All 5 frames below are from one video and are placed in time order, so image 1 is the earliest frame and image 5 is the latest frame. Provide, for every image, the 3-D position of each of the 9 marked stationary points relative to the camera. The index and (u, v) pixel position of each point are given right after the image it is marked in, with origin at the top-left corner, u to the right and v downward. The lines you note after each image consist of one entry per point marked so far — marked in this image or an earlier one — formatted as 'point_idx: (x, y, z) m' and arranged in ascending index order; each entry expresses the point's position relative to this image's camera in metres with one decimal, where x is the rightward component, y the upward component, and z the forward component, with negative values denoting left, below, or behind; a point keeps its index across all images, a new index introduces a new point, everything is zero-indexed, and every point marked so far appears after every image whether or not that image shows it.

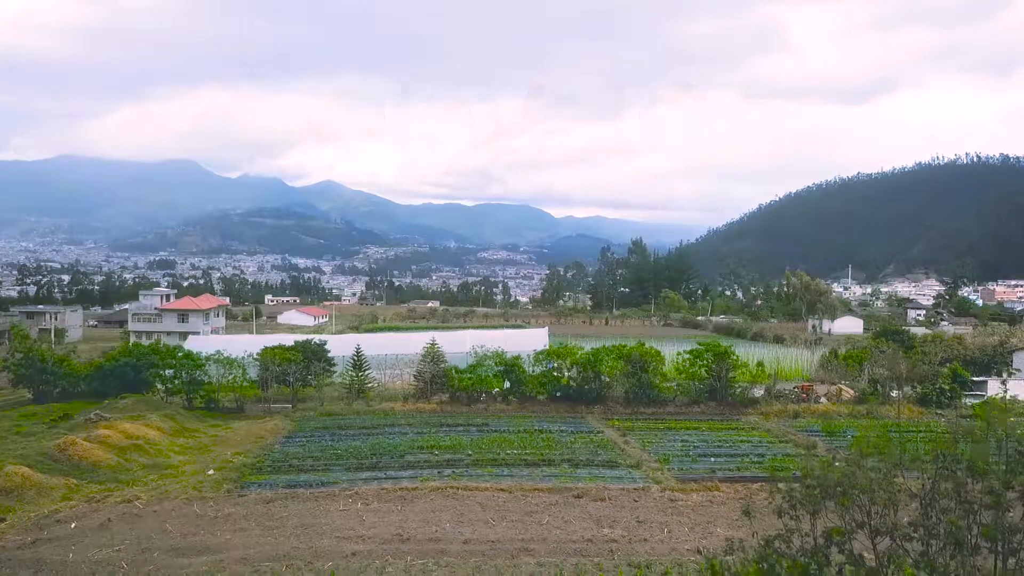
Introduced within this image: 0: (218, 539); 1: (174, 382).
0: (-4.8, -4.1, +10.4) m
1: (-10.7, -3.0, +19.9) m
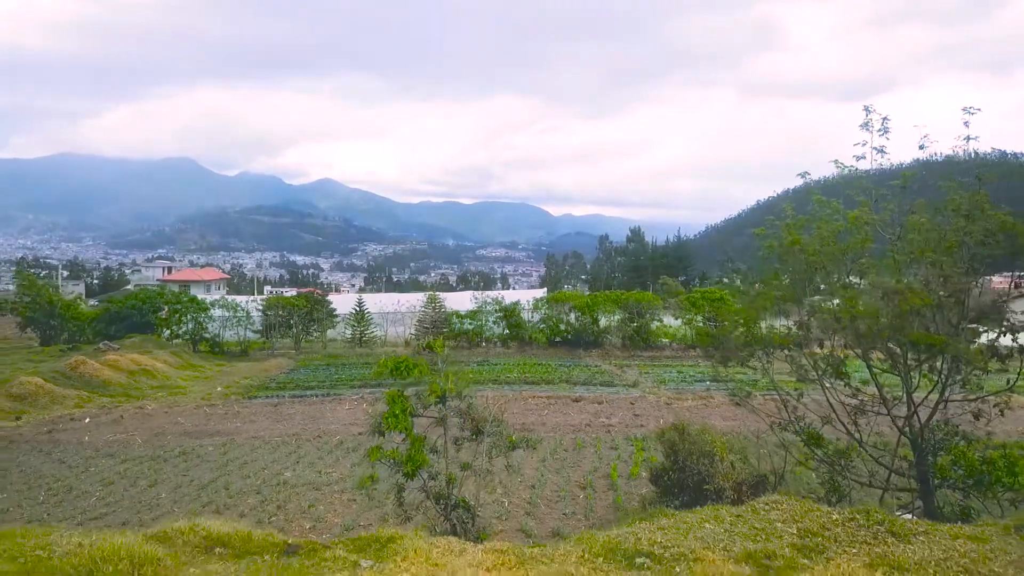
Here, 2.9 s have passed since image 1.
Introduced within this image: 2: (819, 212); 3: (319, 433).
0: (-4.8, -2.4, +10.7) m
1: (-10.7, -1.2, +20.2) m
2: (+2.4, +0.6, +4.9) m
3: (-3.0, -2.3, +9.9) m
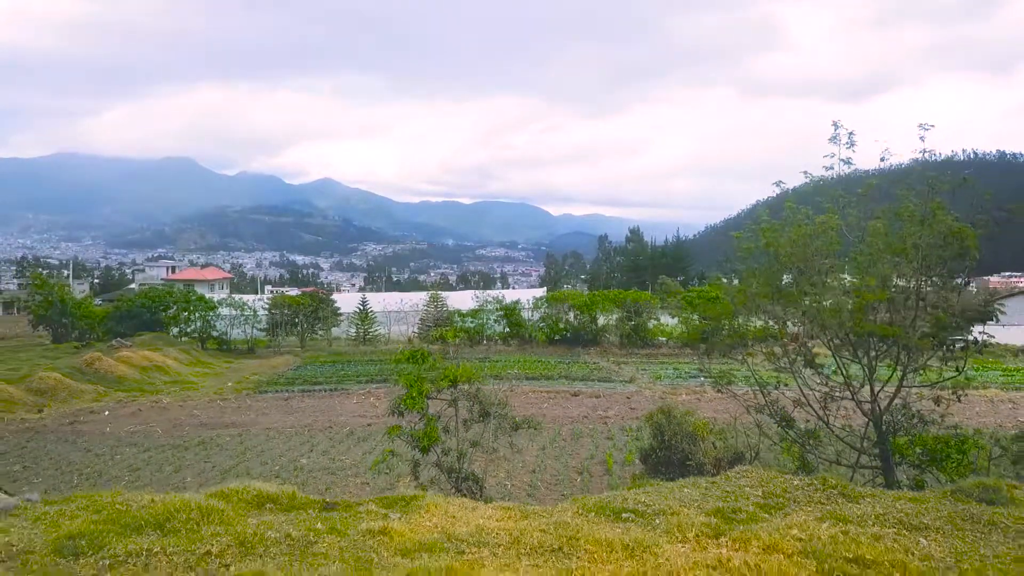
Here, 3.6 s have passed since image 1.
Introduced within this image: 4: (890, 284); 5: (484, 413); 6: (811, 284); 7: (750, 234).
0: (-4.8, -2.3, +11.2) m
1: (-10.7, -1.2, +20.7) m
2: (+2.4, +0.6, +5.4) m
3: (-3.0, -2.3, +10.4) m
4: (+2.9, 0.0, +4.9) m
5: (-0.2, -1.0, +4.9) m
6: (+2.4, 0.0, +5.1) m
7: (+2.2, +0.5, +5.7) m
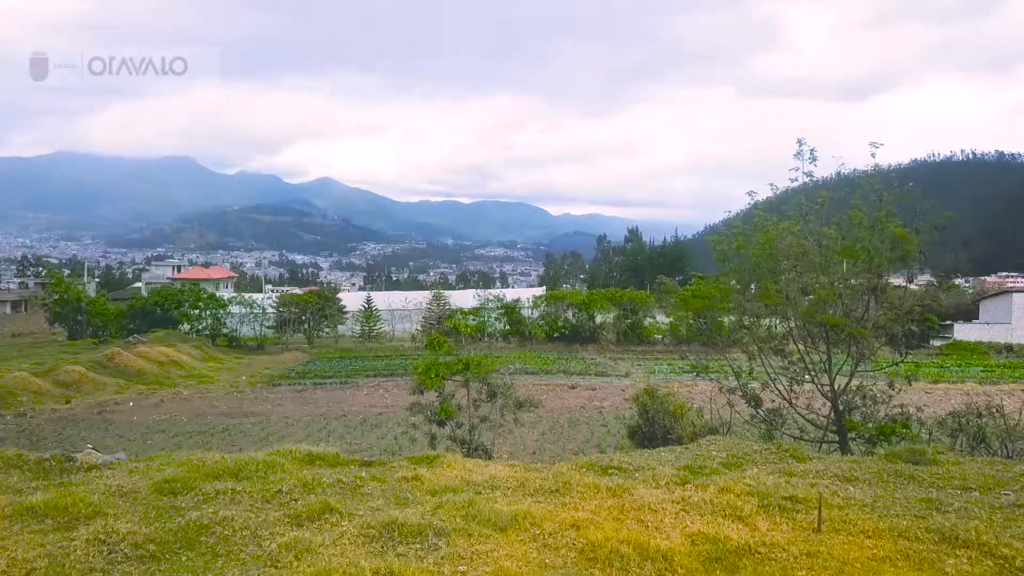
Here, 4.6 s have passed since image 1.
0: (-4.8, -2.3, +11.9) m
1: (-10.7, -1.1, +21.4) m
2: (+2.4, +0.6, +6.2) m
3: (-3.0, -2.2, +11.1) m
4: (+2.9, +0.1, +5.6) m
5: (-0.2, -1.0, +5.6) m
6: (+2.5, +0.1, +5.8) m
7: (+2.2, +0.5, +6.4) m
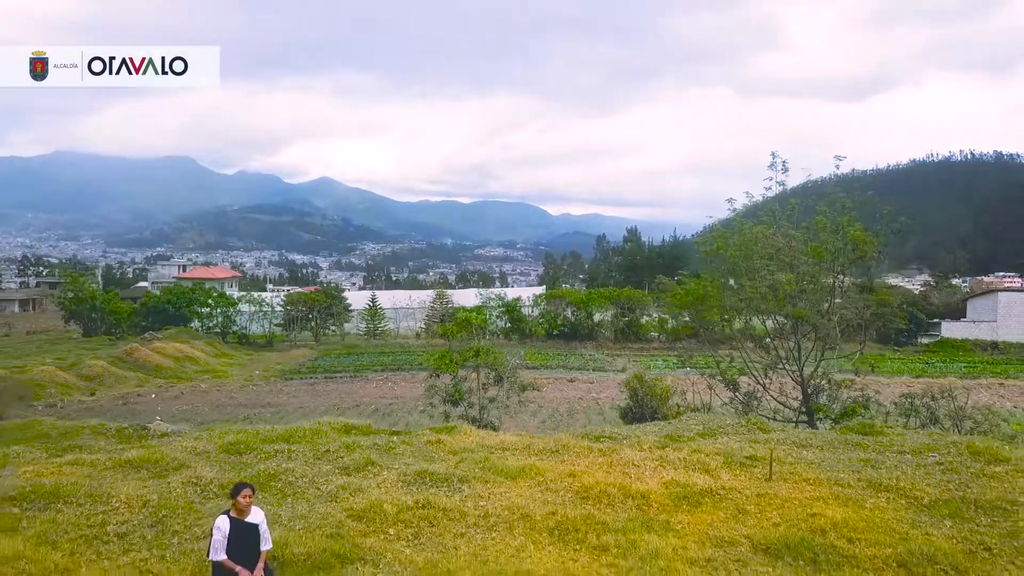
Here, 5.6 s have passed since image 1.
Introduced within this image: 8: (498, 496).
0: (-4.7, -2.3, +12.6) m
1: (-10.7, -1.1, +22.1) m
2: (+2.5, +0.7, +6.9) m
3: (-2.9, -2.2, +11.8) m
4: (+3.0, +0.1, +6.3) m
5: (-0.1, -0.9, +6.3) m
6: (+2.5, +0.1, +6.6) m
7: (+2.3, +0.5, +7.1) m
8: (-0.1, -1.2, +3.5) m
